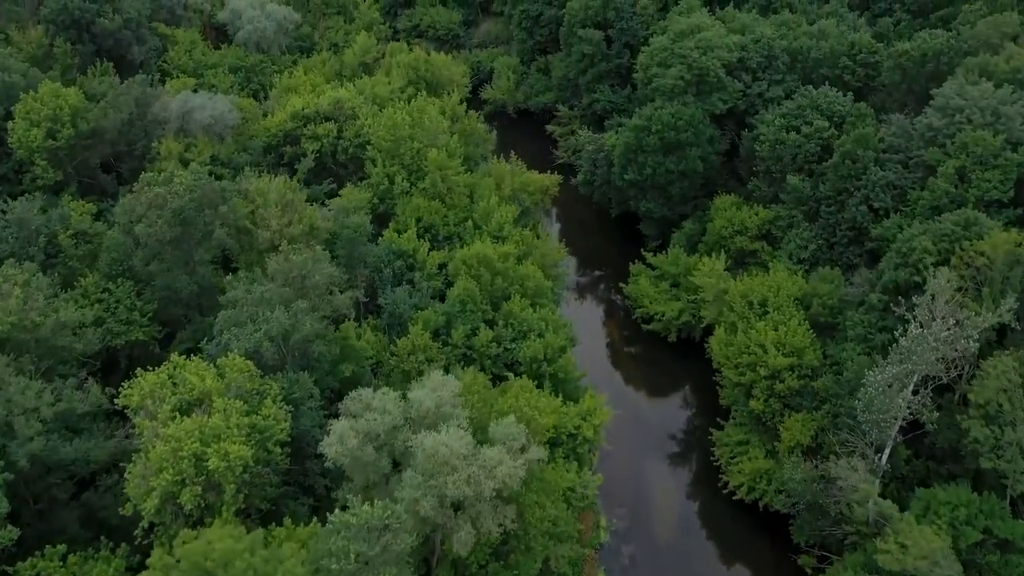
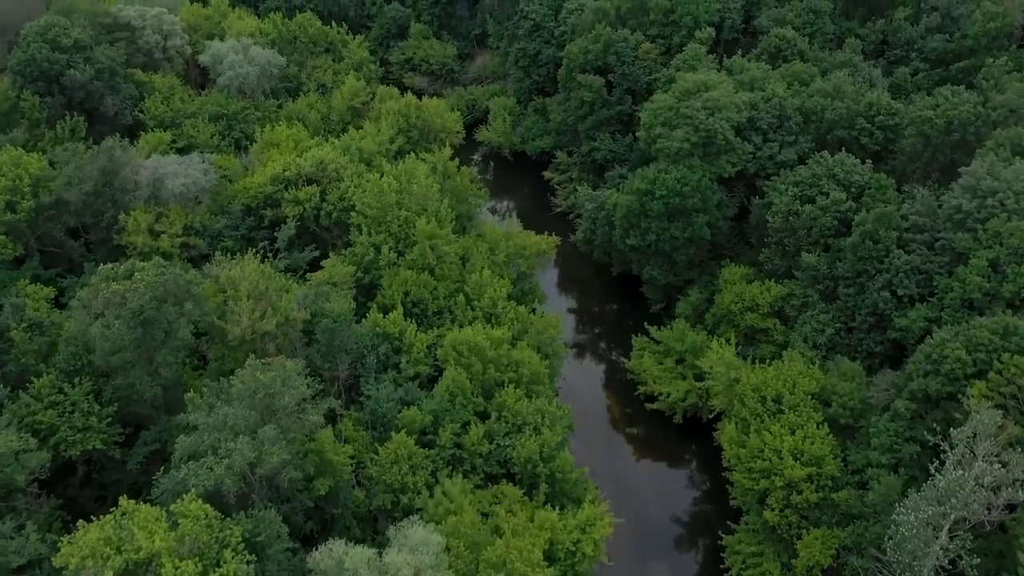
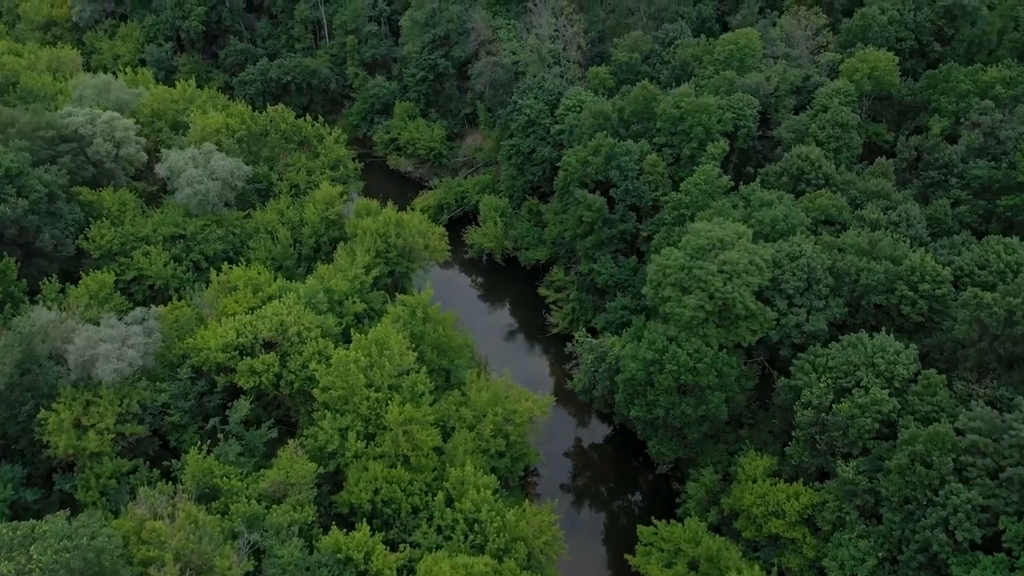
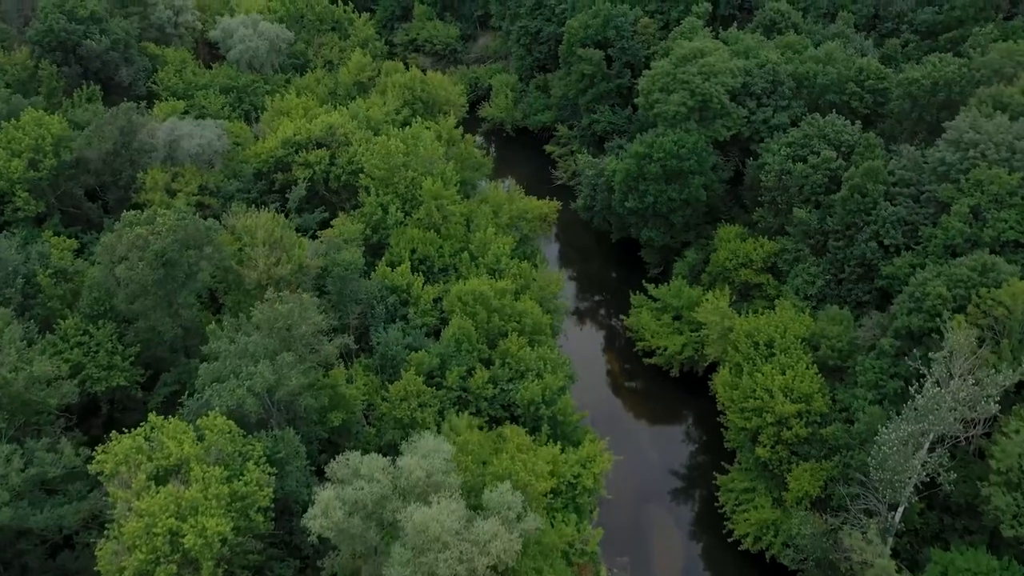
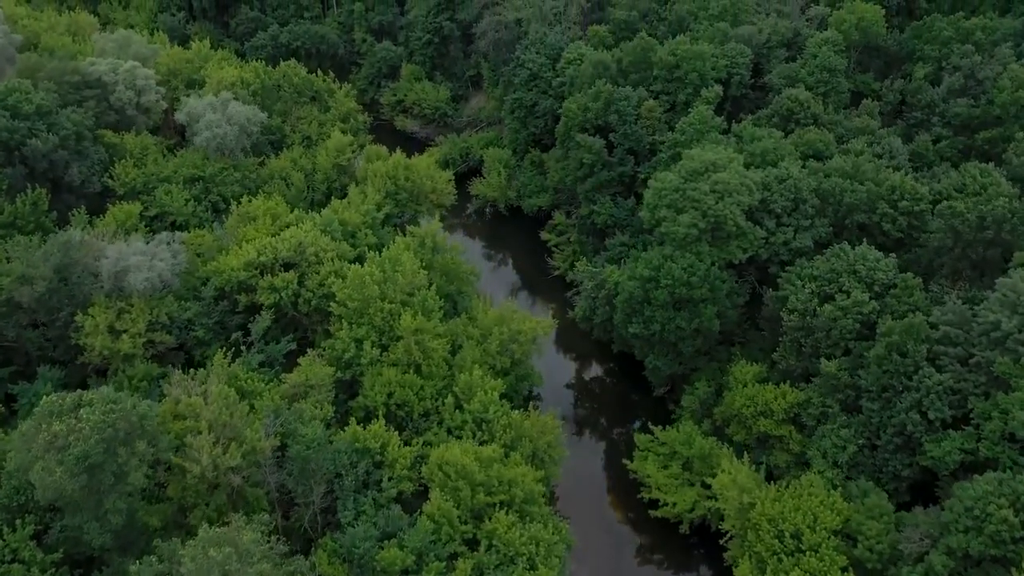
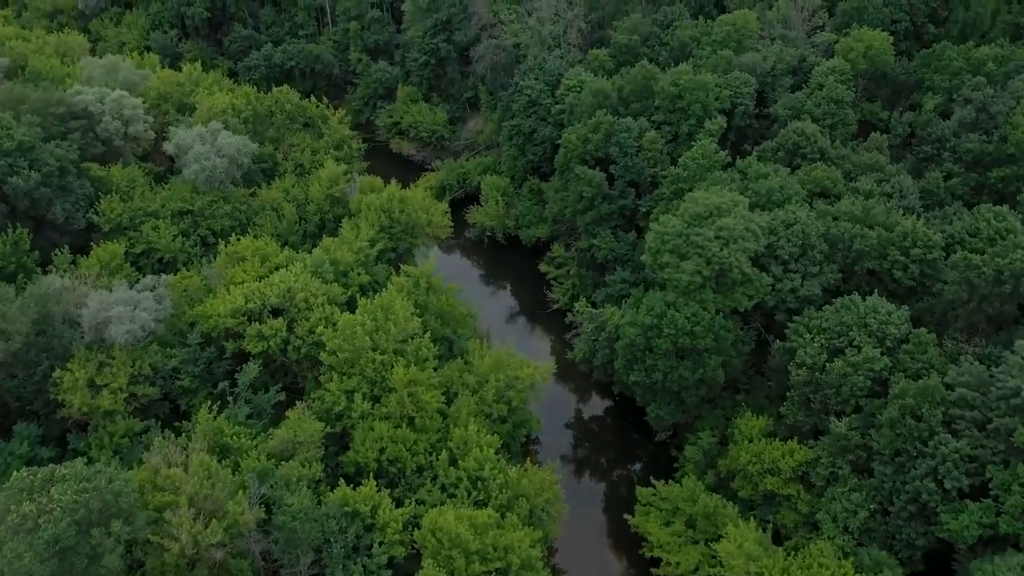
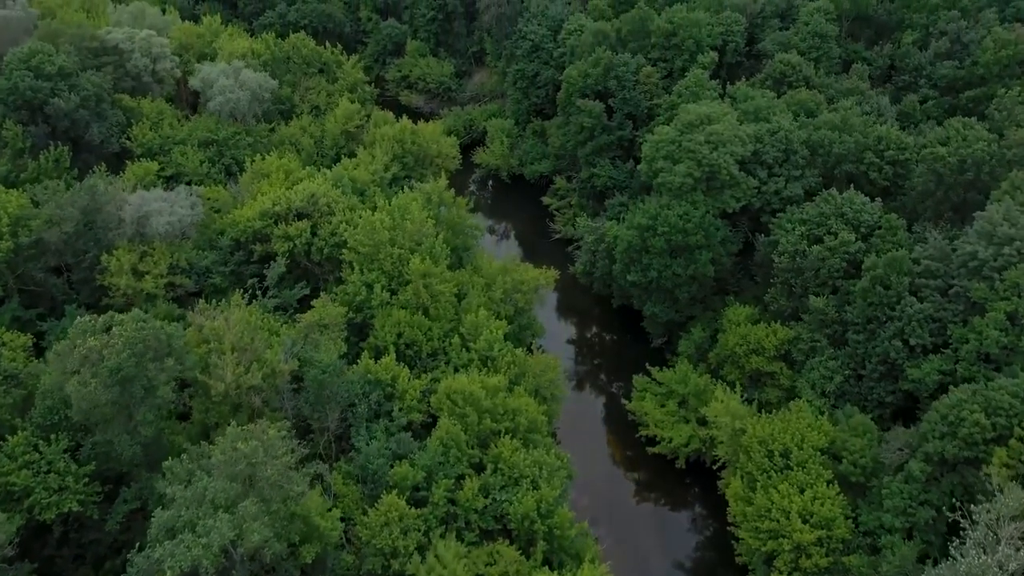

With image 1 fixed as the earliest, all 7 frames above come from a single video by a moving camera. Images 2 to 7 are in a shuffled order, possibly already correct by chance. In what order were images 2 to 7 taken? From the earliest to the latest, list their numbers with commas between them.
4, 2, 7, 5, 6, 3
